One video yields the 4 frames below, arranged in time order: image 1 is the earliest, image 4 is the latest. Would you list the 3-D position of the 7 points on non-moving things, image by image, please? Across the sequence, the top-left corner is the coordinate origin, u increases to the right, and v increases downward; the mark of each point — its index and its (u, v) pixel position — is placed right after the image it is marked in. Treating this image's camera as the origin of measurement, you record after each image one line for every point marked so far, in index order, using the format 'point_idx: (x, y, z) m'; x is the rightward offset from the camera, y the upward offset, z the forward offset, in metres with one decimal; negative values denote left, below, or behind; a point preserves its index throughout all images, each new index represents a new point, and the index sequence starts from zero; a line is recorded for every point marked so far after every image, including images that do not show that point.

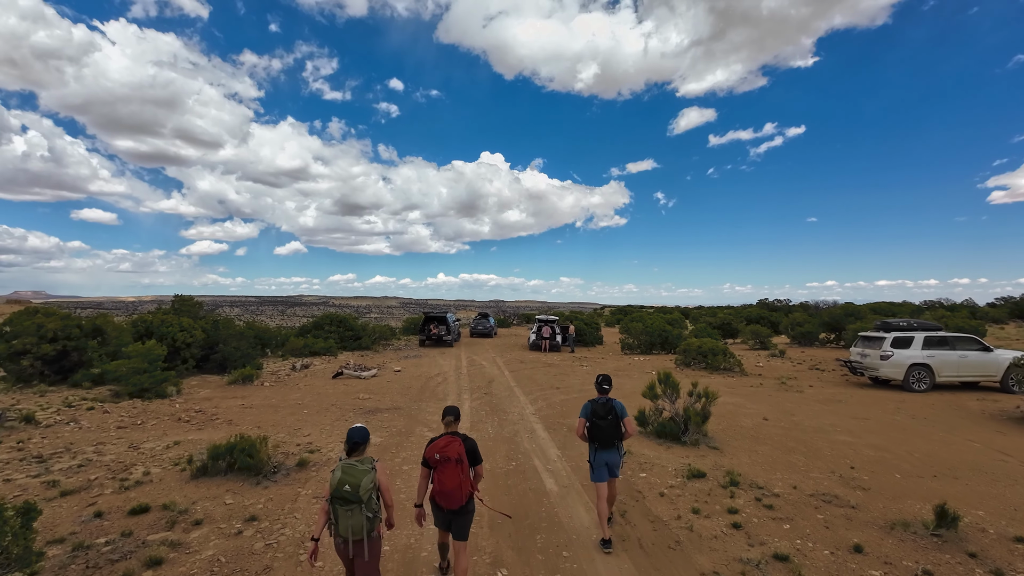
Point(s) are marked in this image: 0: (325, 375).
0: (-6.4, -2.9, +14.7) m
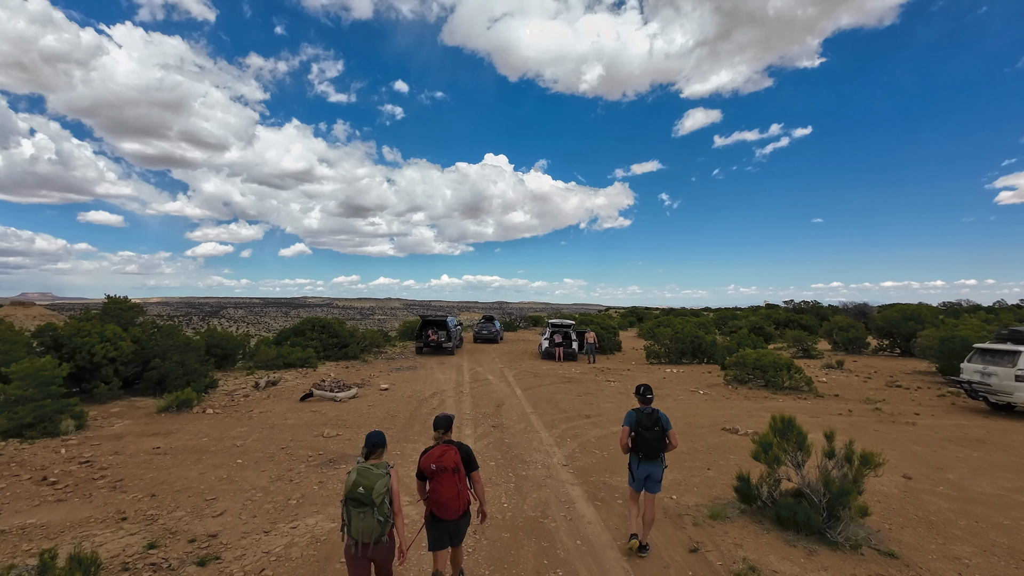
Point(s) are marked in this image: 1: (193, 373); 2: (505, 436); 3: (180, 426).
0: (-6.0, -2.9, +11.8) m
1: (-8.2, -2.2, +11.2) m
2: (-0.1, -2.9, +8.4) m
3: (-6.7, -2.8, +8.8) m
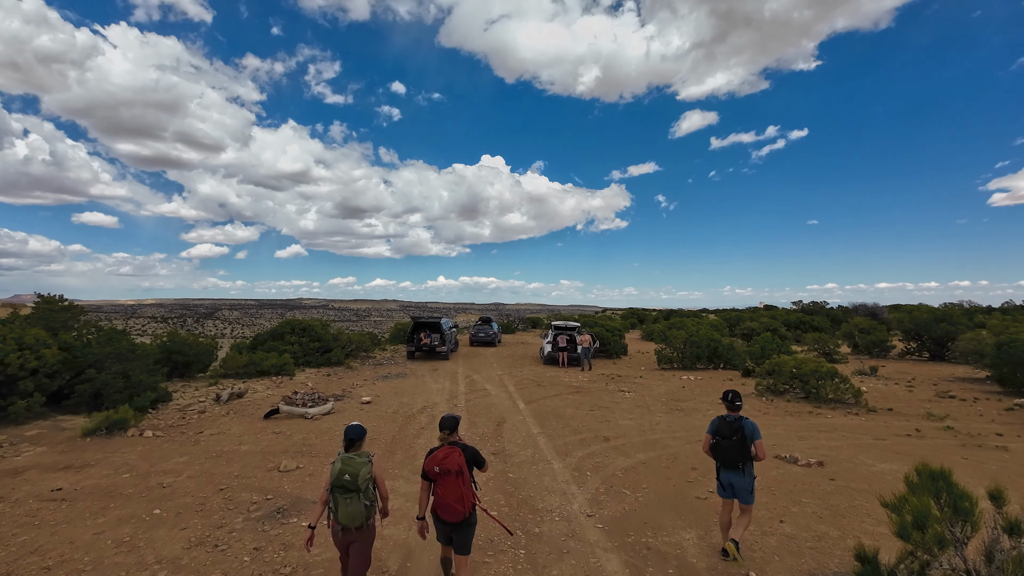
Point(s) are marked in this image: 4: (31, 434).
0: (-5.9, -2.8, +10.1) m
1: (-8.2, -2.1, +9.5) m
2: (-0.1, -2.8, +6.7) m
3: (-6.6, -2.7, +7.0) m
4: (-8.6, -2.6, +7.7) m
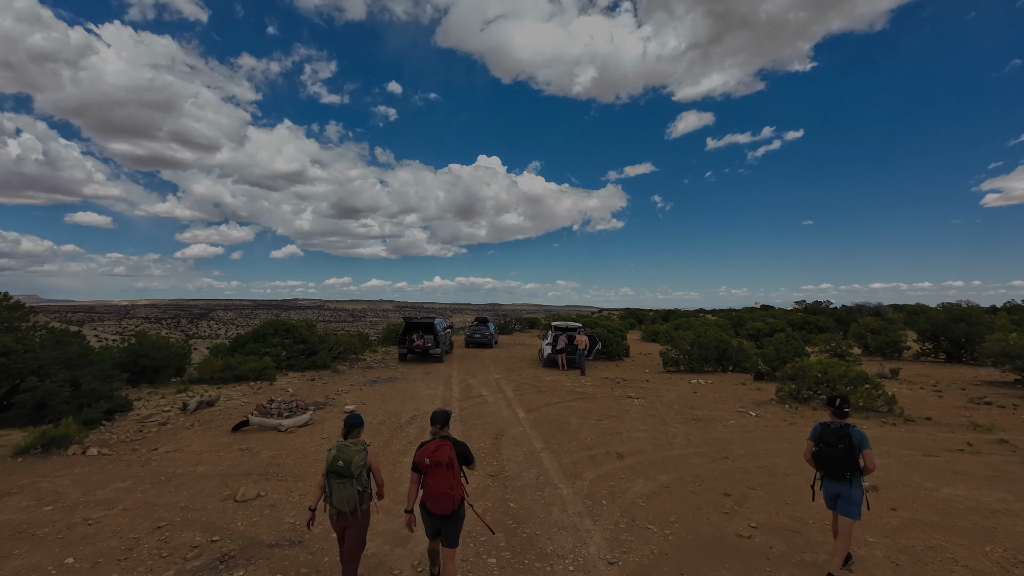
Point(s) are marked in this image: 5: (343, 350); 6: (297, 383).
0: (-5.9, -2.8, +9.0) m
1: (-8.2, -2.1, +8.4) m
2: (0.0, -2.7, +5.7) m
3: (-6.6, -2.6, +6.0) m
4: (-8.6, -2.5, +6.7) m
5: (-6.7, -2.5, +17.3) m
6: (-6.4, -2.8, +12.9) m
